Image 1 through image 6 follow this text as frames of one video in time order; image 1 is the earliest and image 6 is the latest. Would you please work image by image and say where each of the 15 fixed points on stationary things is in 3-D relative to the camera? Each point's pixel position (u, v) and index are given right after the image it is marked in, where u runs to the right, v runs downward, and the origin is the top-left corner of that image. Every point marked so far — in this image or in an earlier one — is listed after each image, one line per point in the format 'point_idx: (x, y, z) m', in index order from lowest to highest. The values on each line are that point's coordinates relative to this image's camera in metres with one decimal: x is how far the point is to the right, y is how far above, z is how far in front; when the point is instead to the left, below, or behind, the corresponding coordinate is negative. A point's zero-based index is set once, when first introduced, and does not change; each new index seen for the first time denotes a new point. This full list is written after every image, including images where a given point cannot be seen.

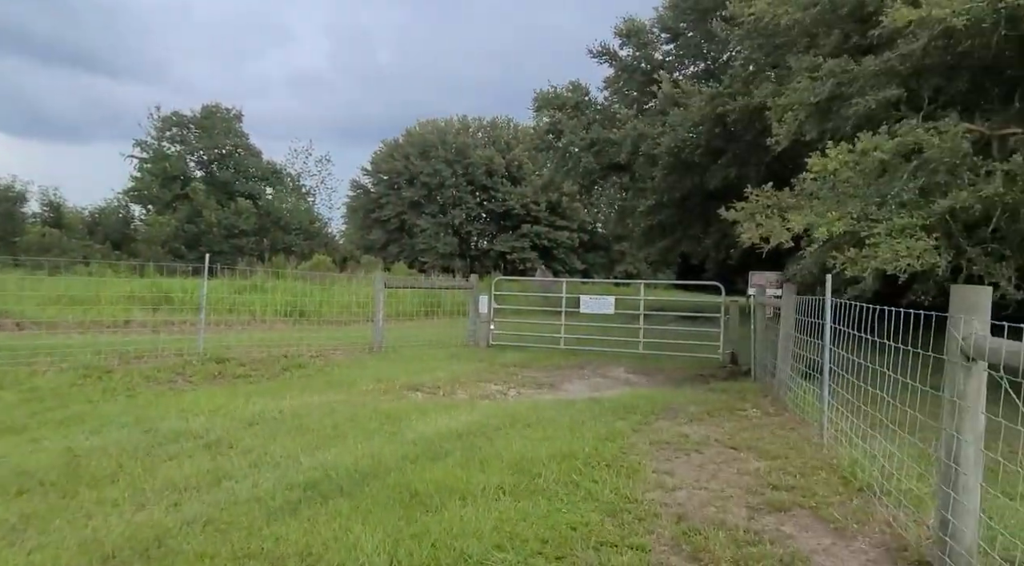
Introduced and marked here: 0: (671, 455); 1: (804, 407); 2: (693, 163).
0: (+1.2, -1.3, +6.0) m
1: (+2.9, -1.2, +7.9) m
2: (+4.4, +2.9, +19.5) m
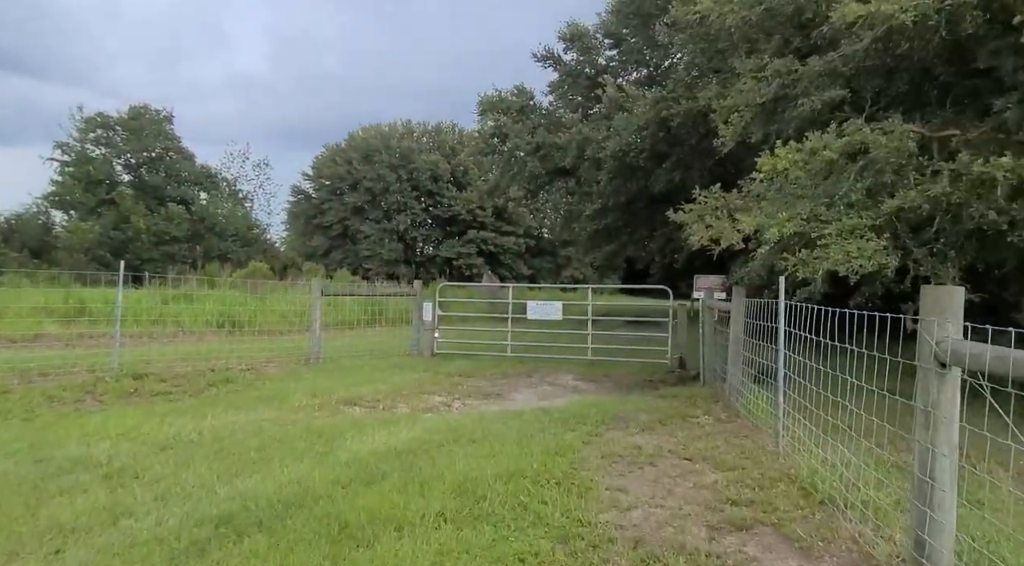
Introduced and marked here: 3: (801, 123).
0: (+0.8, -1.3, +5.7) m
1: (+2.4, -1.3, +7.7) m
2: (+3.1, +2.8, +19.4) m
3: (+3.4, +1.9, +9.5) m
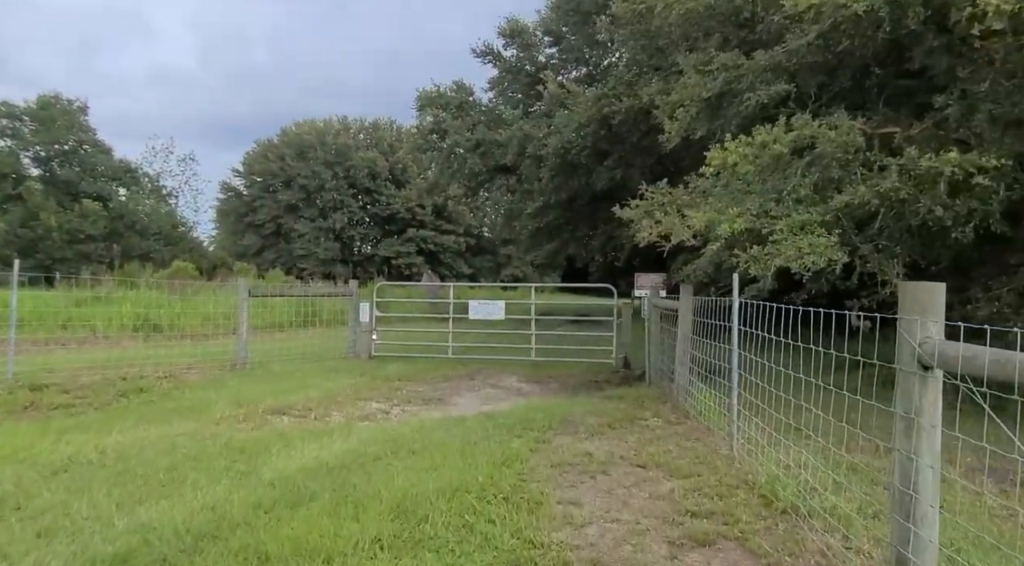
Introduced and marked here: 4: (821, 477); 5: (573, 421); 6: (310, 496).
0: (+0.4, -1.3, +5.3) m
1: (+1.9, -1.3, +7.5) m
2: (+1.6, +2.9, +19.2) m
3: (+2.7, +1.9, +9.3) m
4: (+2.0, -1.3, +5.3) m
5: (+0.6, -1.3, +7.7) m
6: (-1.1, -1.2, +4.3) m
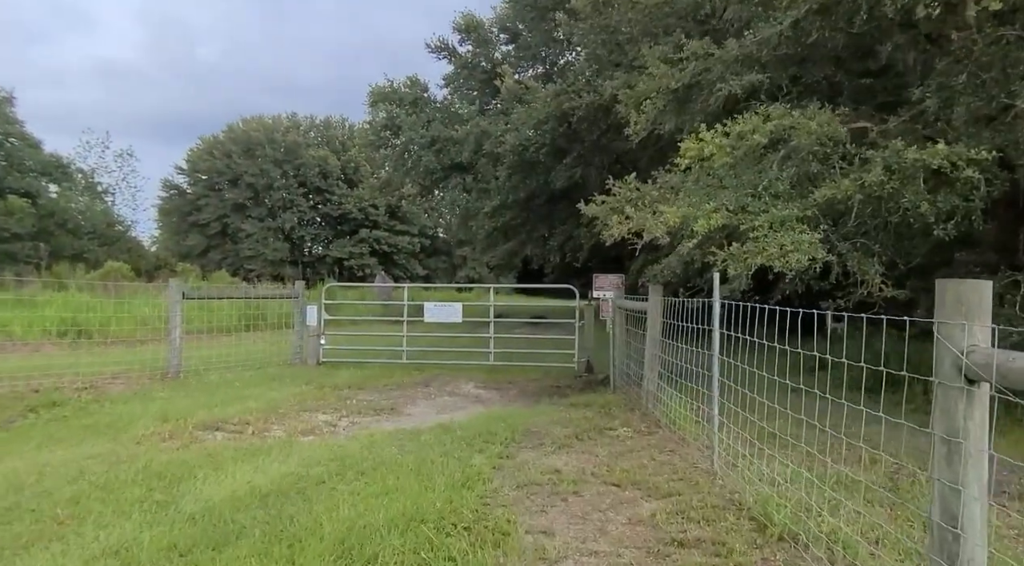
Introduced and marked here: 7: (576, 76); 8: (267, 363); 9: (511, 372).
0: (+0.2, -1.3, +4.8) m
1: (+1.5, -1.3, +7.0) m
2: (+0.6, +2.8, +18.7) m
3: (+2.3, +1.9, +8.9) m
4: (+1.8, -1.3, +4.8) m
5: (+0.2, -1.3, +7.1) m
6: (-1.3, -1.1, +3.7) m
7: (+1.4, +4.5, +17.4) m
8: (-3.6, -1.2, +11.8) m
9: (0.0, -1.3, +12.0) m
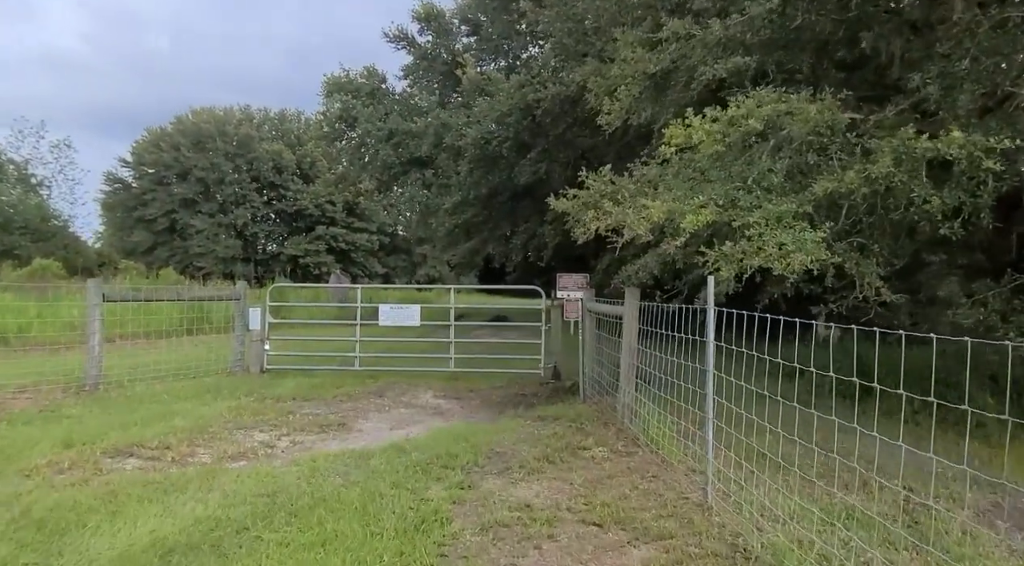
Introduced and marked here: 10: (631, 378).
0: (0.0, -1.3, +4.0) m
1: (+1.2, -1.3, +6.3) m
2: (-0.3, +2.8, +17.9) m
3: (+1.9, +1.9, +8.2) m
4: (+1.6, -1.3, +4.1) m
5: (-0.1, -1.4, +6.3) m
6: (-1.4, -1.2, +2.8) m
7: (+0.6, +4.5, +16.7) m
8: (-4.2, -1.2, +10.9) m
9: (-0.6, -1.3, +11.2) m
10: (+1.1, -0.9, +7.4) m
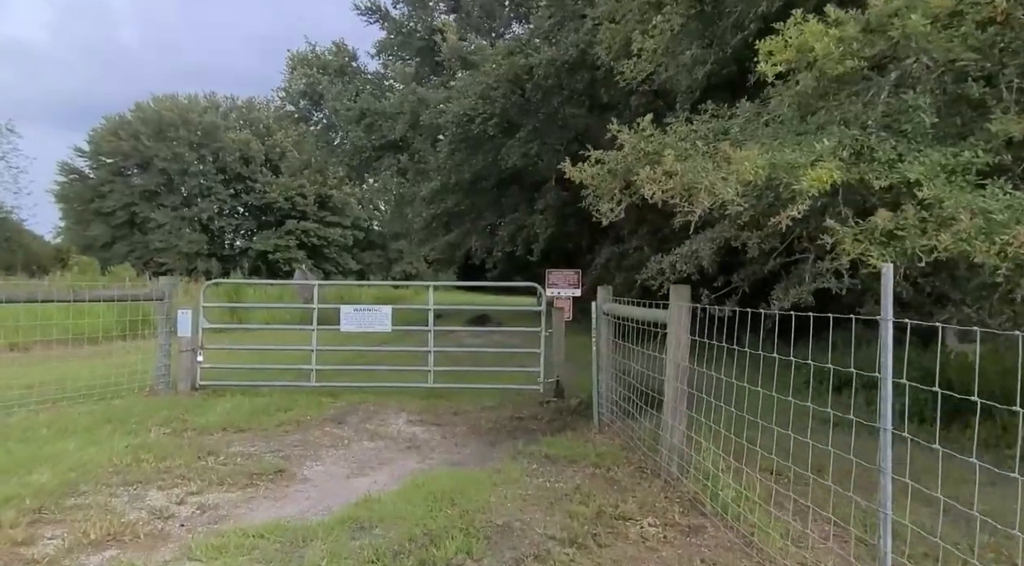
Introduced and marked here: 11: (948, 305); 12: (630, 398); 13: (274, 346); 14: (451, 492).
0: (+0.1, -1.3, +1.9) m
1: (+1.2, -1.2, +4.3) m
2: (-0.5, +2.9, +15.8) m
3: (+1.9, +1.9, +6.2) m
4: (+1.7, -1.3, +2.1) m
5: (0.0, -1.3, +4.3) m
6: (-1.2, -1.2, +0.7) m
7: (+0.4, +4.6, +14.6) m
8: (-4.2, -1.2, +8.7) m
9: (-0.6, -1.3, +9.1) m
10: (+1.1, -0.9, +5.4) m
11: (+3.0, -0.1, +5.4) m
12: (+1.0, -1.0, +6.9) m
13: (-2.9, -0.7, +9.6) m
14: (-0.4, -1.3, +5.0) m
